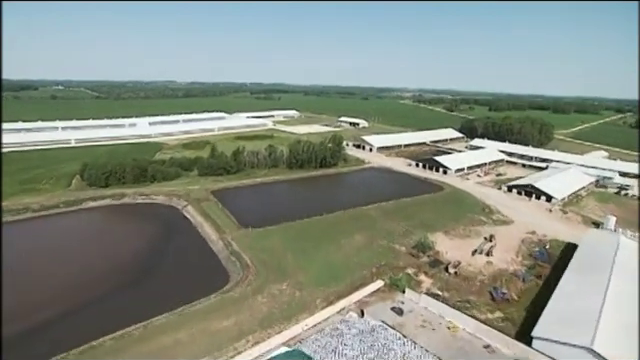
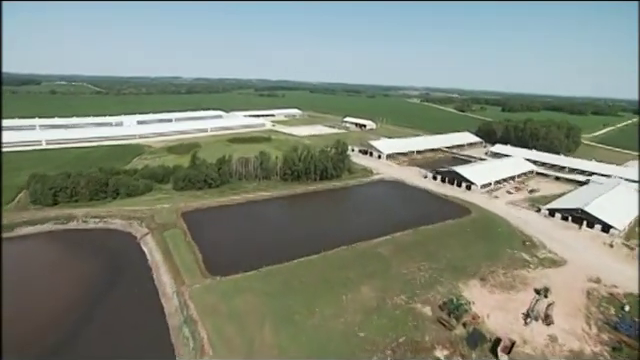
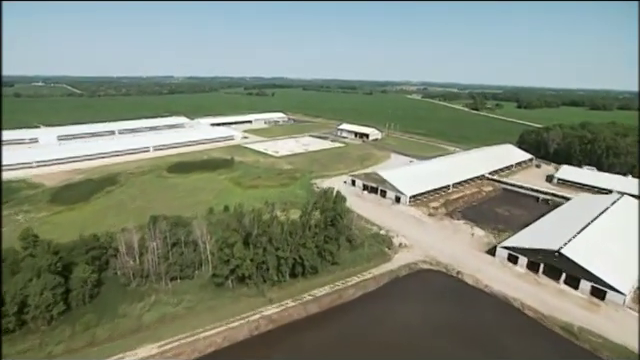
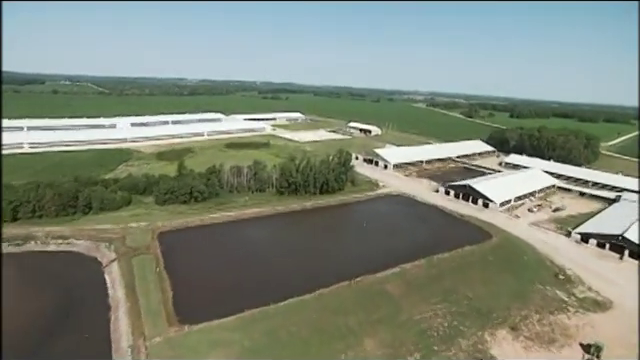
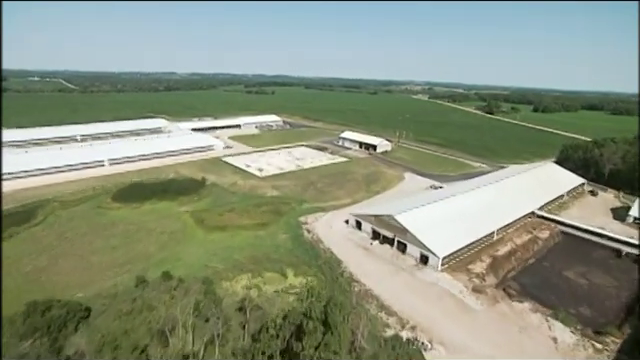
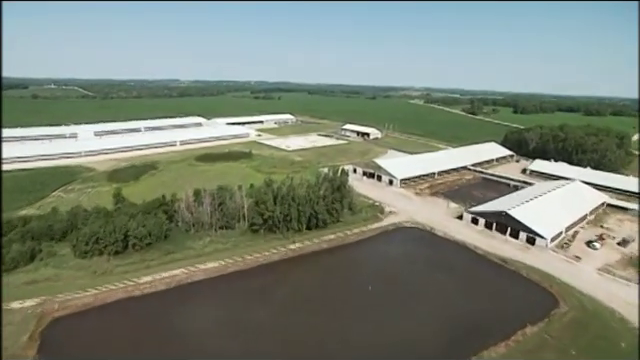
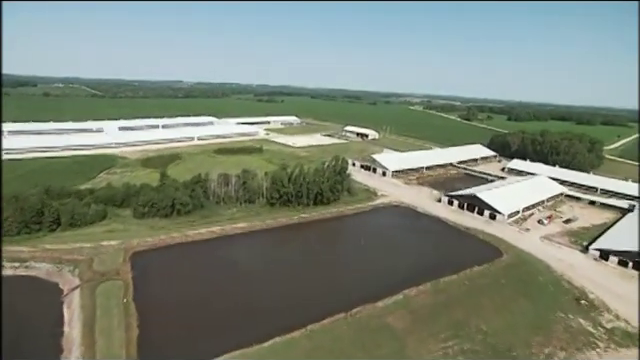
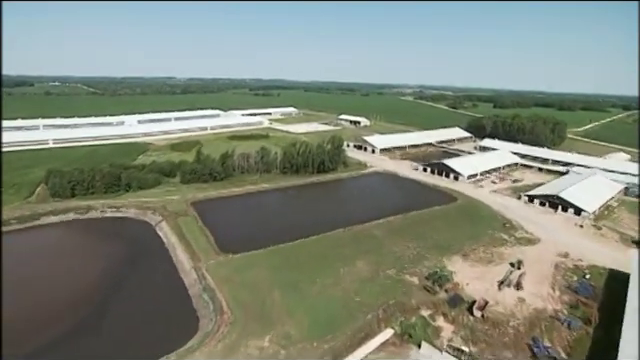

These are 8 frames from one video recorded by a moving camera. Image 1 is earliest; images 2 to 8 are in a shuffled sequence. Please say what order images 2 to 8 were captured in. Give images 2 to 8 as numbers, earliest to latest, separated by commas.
8, 2, 4, 7, 6, 3, 5
